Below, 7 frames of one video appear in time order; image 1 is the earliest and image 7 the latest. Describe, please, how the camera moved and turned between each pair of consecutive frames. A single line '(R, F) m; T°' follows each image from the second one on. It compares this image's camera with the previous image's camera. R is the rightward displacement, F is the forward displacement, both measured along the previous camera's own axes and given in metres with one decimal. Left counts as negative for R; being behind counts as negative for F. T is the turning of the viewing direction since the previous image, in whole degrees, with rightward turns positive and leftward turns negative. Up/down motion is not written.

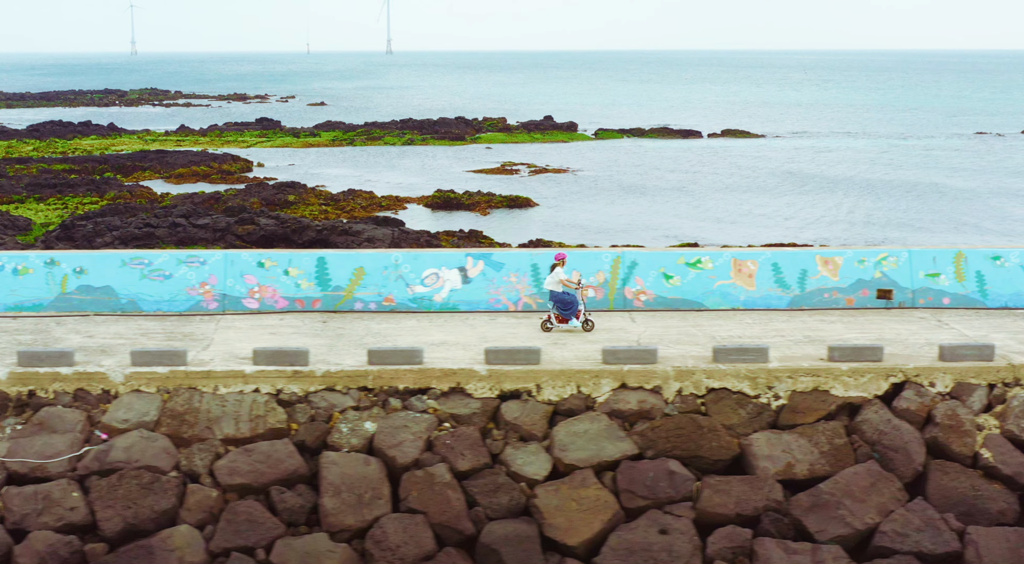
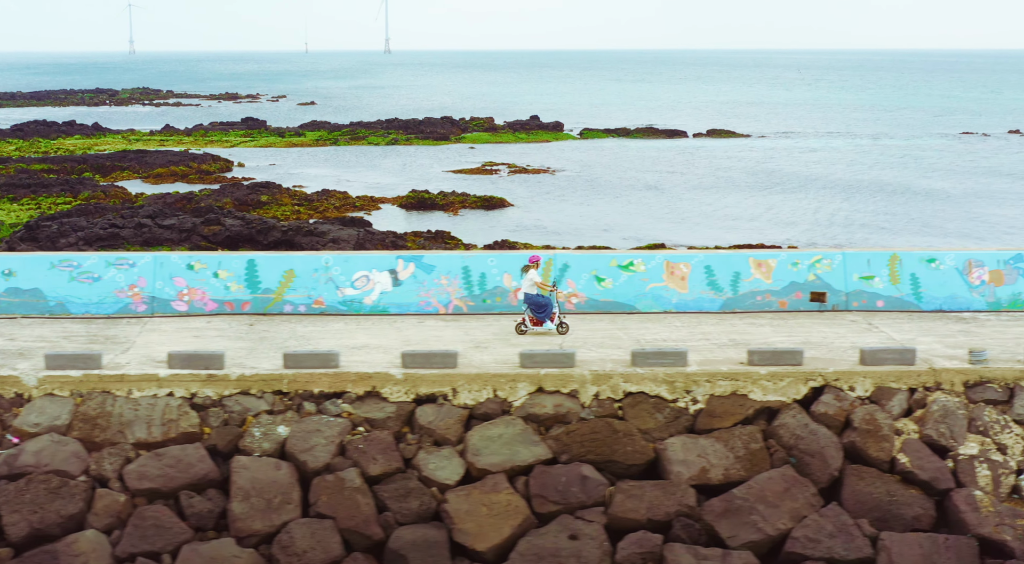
(+1.0, +0.1) m; 0°
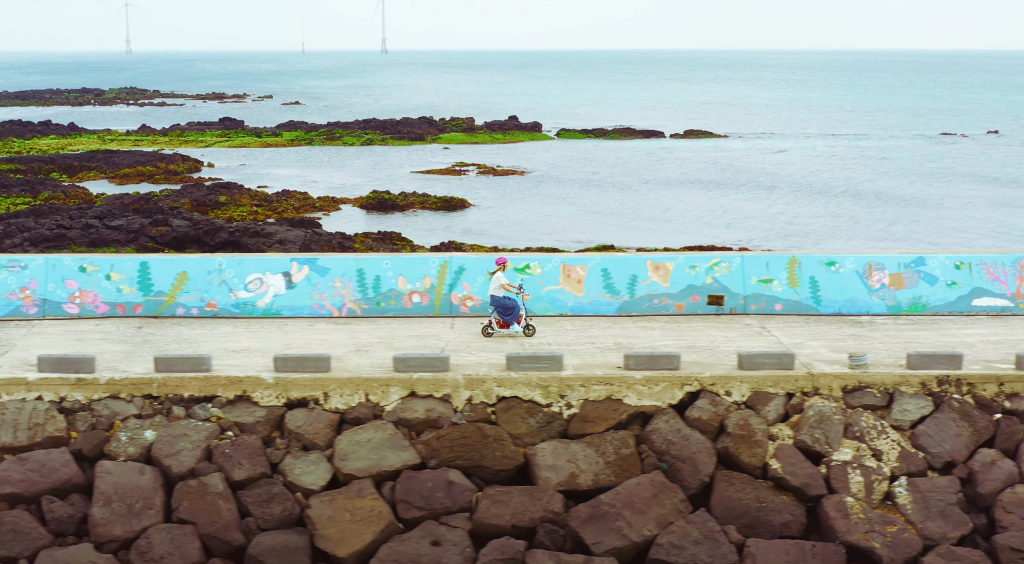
(+1.5, +0.1) m; 0°
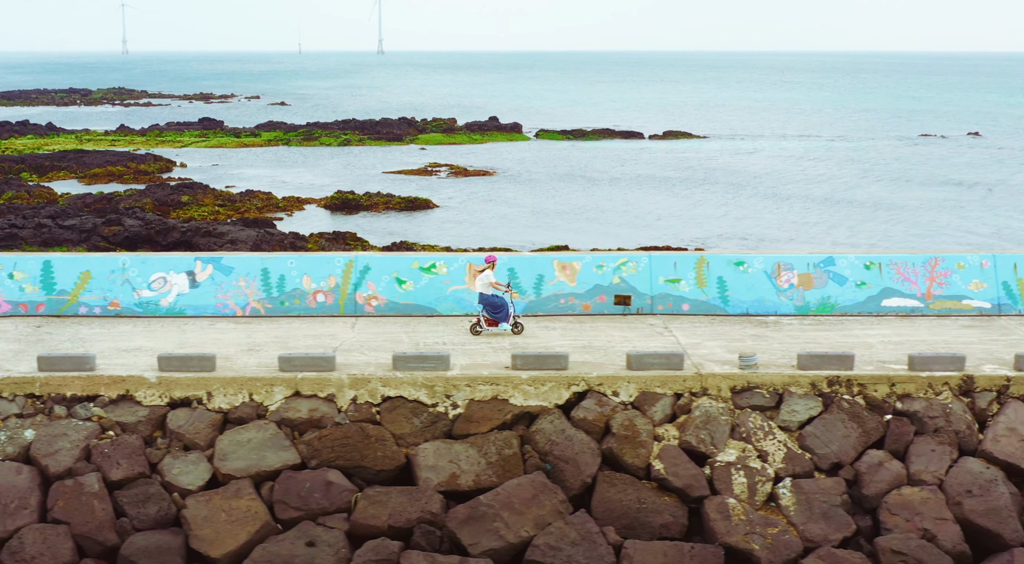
(+1.4, +0.1) m; 0°
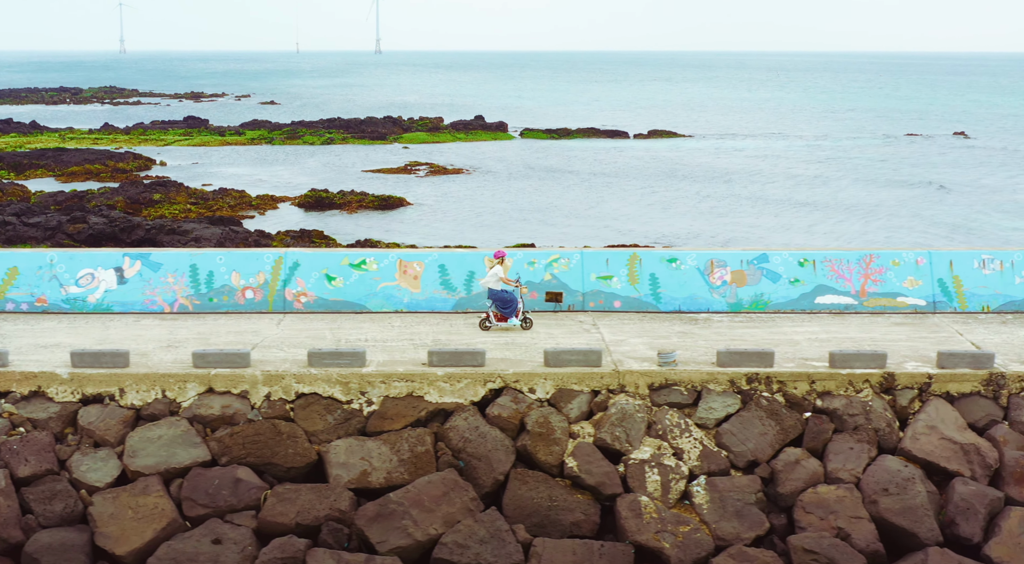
(+1.0, +0.1) m; 0°
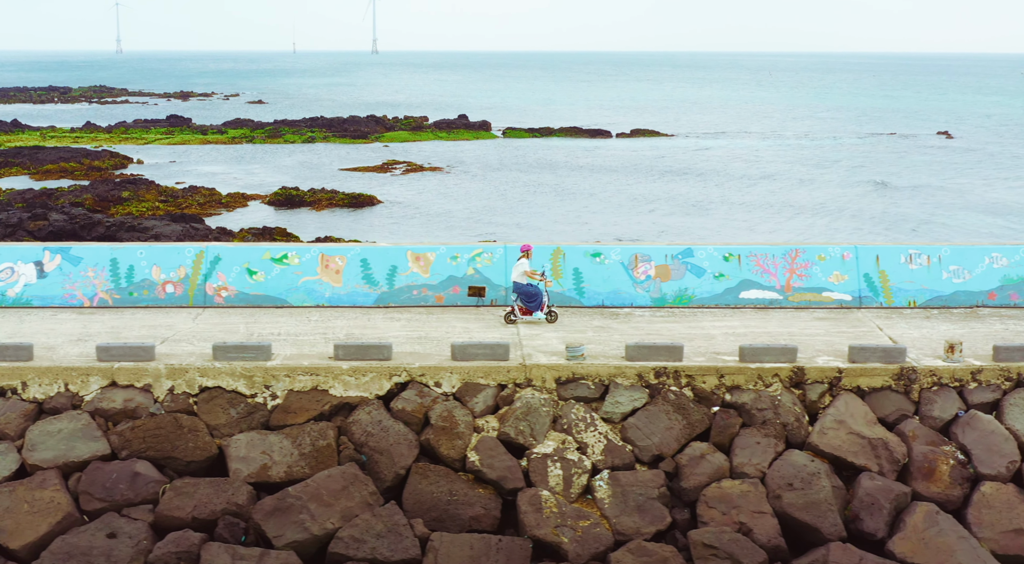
(+1.1, +0.1) m; 0°
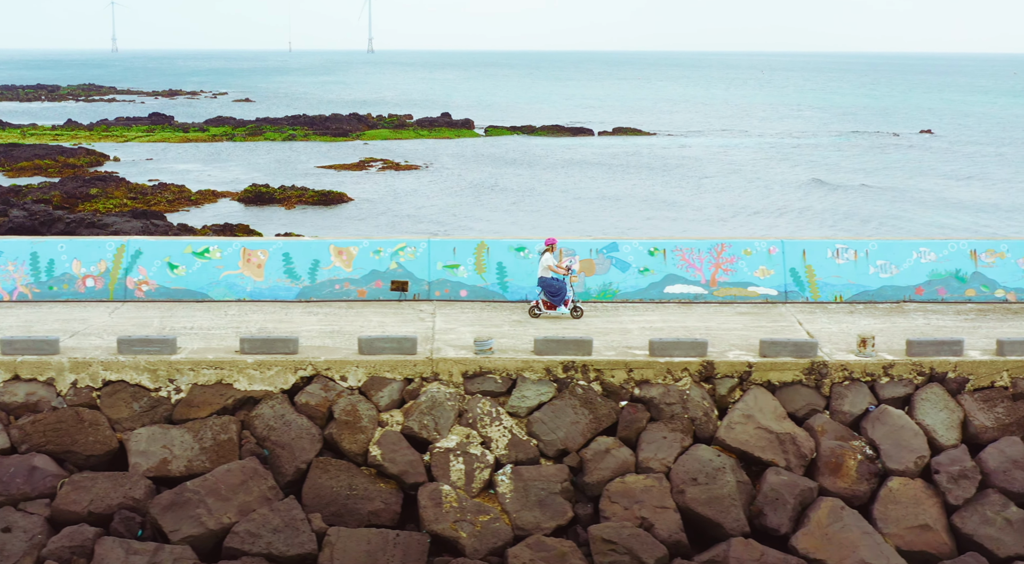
(+1.1, +0.1) m; 0°
